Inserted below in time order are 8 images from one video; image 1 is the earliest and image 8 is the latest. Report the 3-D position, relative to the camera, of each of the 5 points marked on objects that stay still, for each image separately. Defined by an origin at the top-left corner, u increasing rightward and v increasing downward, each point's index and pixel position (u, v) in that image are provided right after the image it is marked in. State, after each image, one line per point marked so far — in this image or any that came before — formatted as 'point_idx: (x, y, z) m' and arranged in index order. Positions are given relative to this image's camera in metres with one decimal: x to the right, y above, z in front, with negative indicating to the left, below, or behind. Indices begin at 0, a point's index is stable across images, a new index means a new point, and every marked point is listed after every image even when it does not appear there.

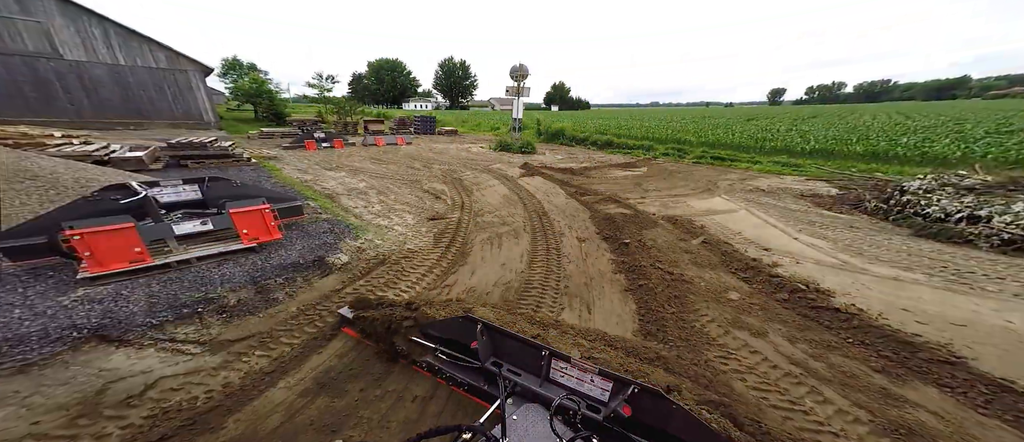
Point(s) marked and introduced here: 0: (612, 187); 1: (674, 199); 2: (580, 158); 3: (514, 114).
0: (+2.9, +1.0, +9.5) m
1: (+4.3, +0.5, +8.8) m
2: (+2.7, +2.6, +13.3) m
3: (+0.1, +4.7, +14.7) m
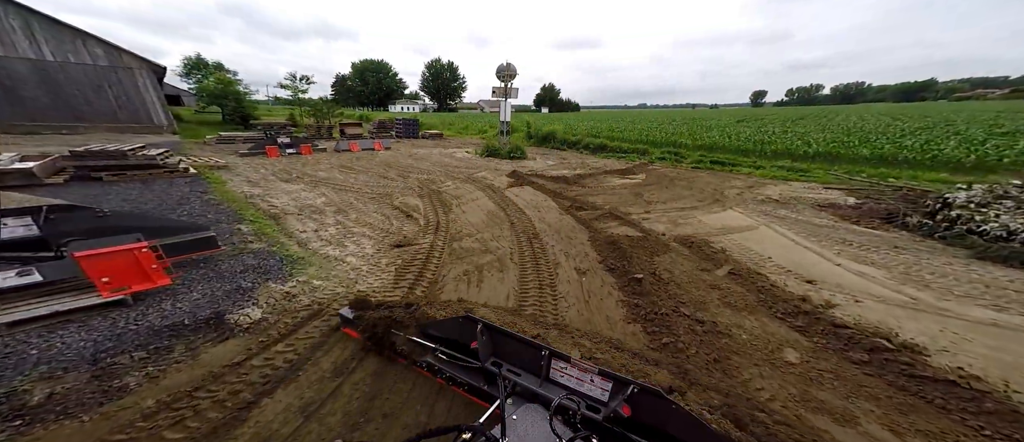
0: (+2.5, +0.5, +8.3) m
1: (+4.0, +0.1, +7.7) m
2: (+2.3, +2.1, +12.1) m
3: (-0.5, +4.3, +13.6) m
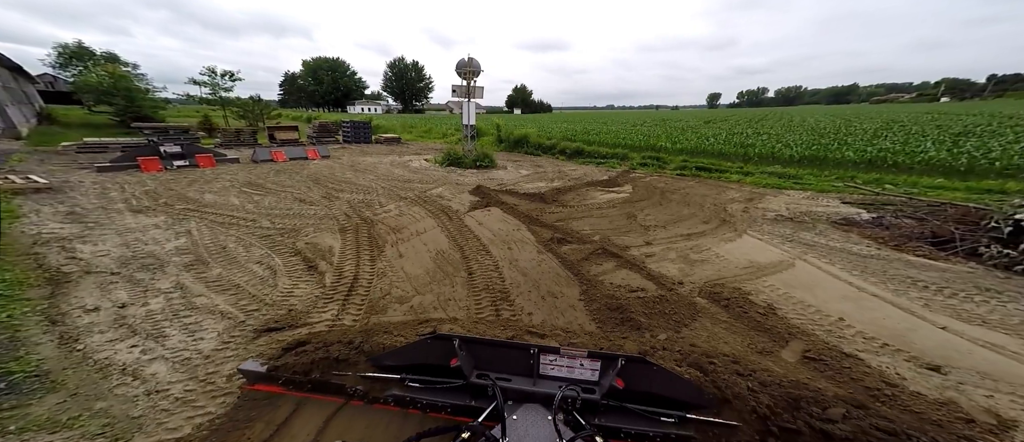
0: (+1.8, -0.1, +6.5) m
1: (+3.3, -0.4, +6.0) m
2: (+1.2, +1.5, +10.3) m
3: (-1.7, +3.5, +11.5) m
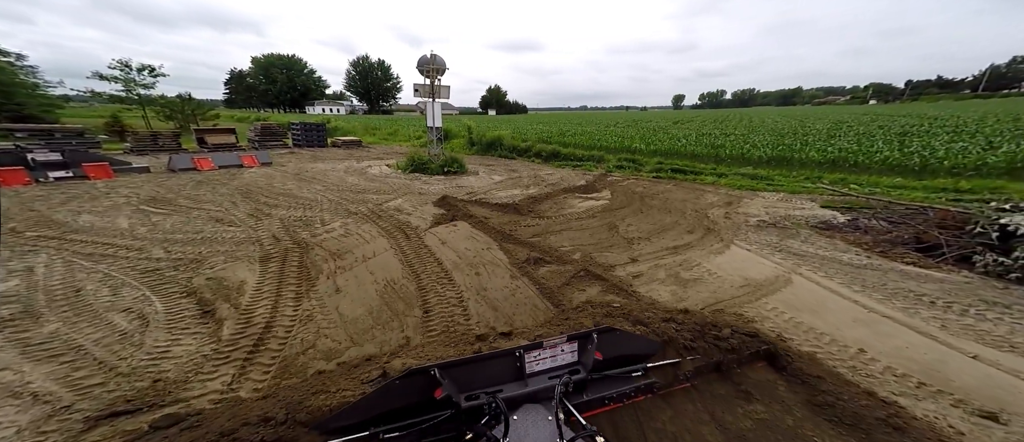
0: (+1.2, -0.3, +5.9) m
1: (+2.8, -0.6, +5.4) m
2: (+0.3, +1.2, +9.6) m
3: (-2.7, +3.2, +10.6) m
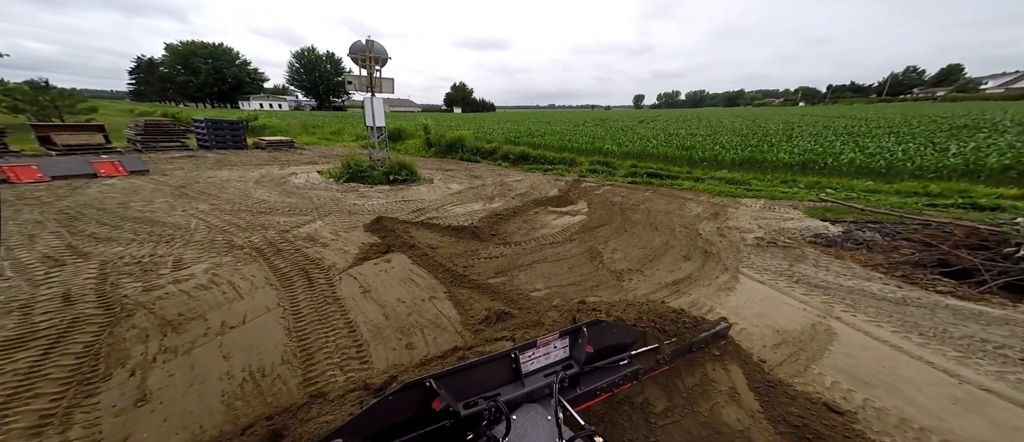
0: (+0.6, -0.7, +4.5) m
1: (+2.2, -1.0, +4.2) m
2: (-0.7, +0.8, +8.1) m
3: (-3.8, +2.7, +8.8) m
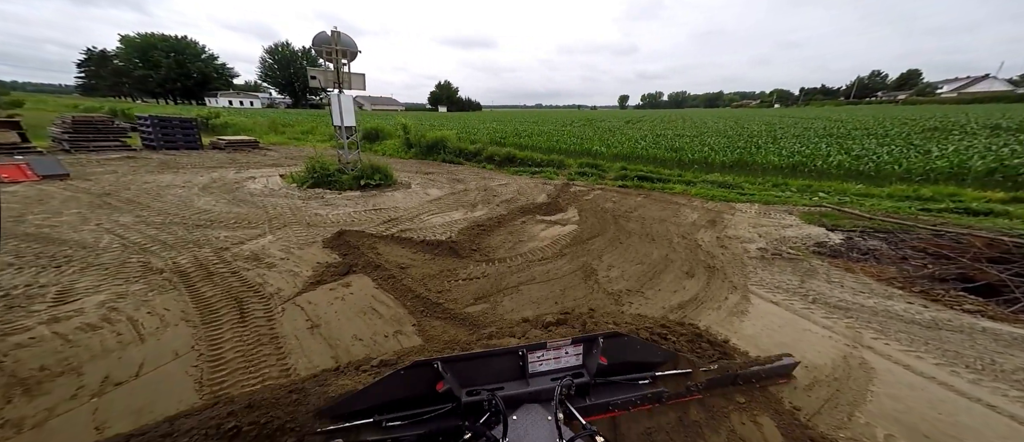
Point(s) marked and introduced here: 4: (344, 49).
0: (+0.4, -0.9, +3.8) m
1: (+2.1, -1.2, +3.6) m
2: (-1.0, +0.6, +7.4) m
3: (-4.2, +2.5, +7.9) m
4: (-3.8, +4.1, +7.6) m
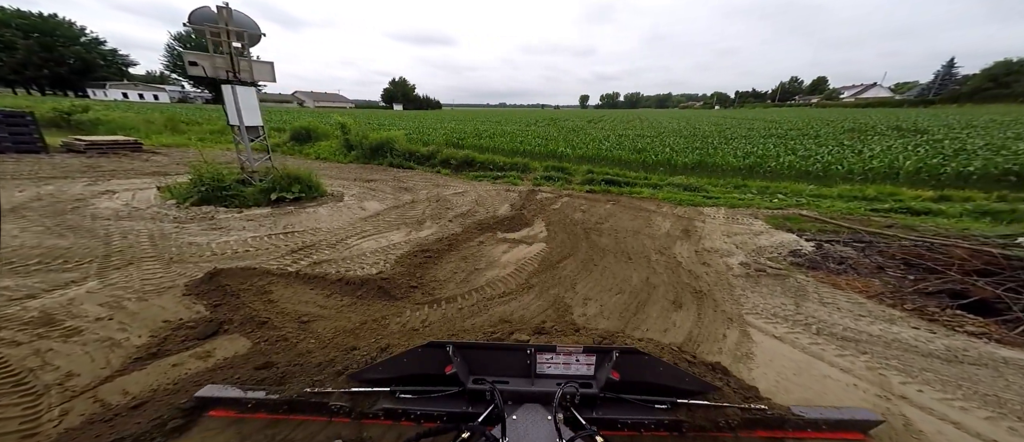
0: (0.0, -1.2, +2.8) m
1: (+1.6, -1.4, +2.8) m
2: (-1.9, +0.3, +6.2) m
3: (-5.1, +2.1, +6.4) m
4: (-4.7, +3.7, +6.1) m
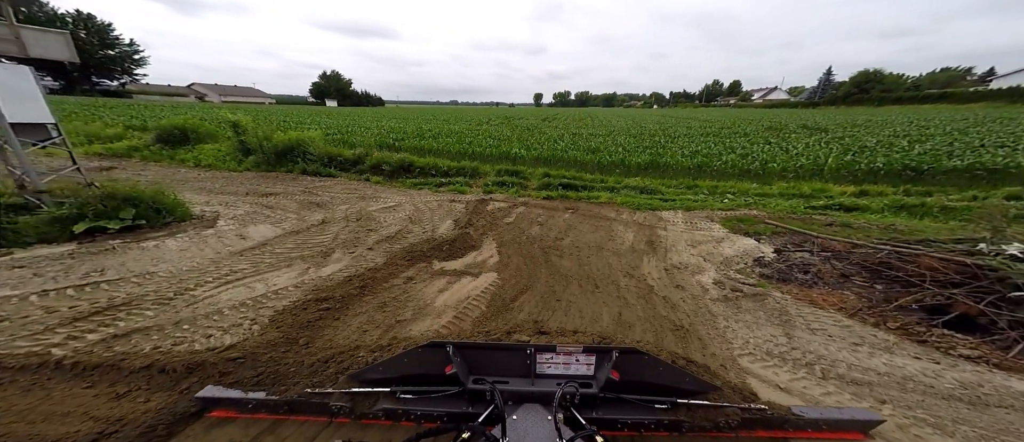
0: (-0.4, -1.5, +1.7) m
1: (+1.2, -1.7, +1.9) m
2: (-2.8, -0.1, +4.8) m
3: (-6.1, +1.6, +4.6) m
4: (-5.7, +3.2, +4.3) m
